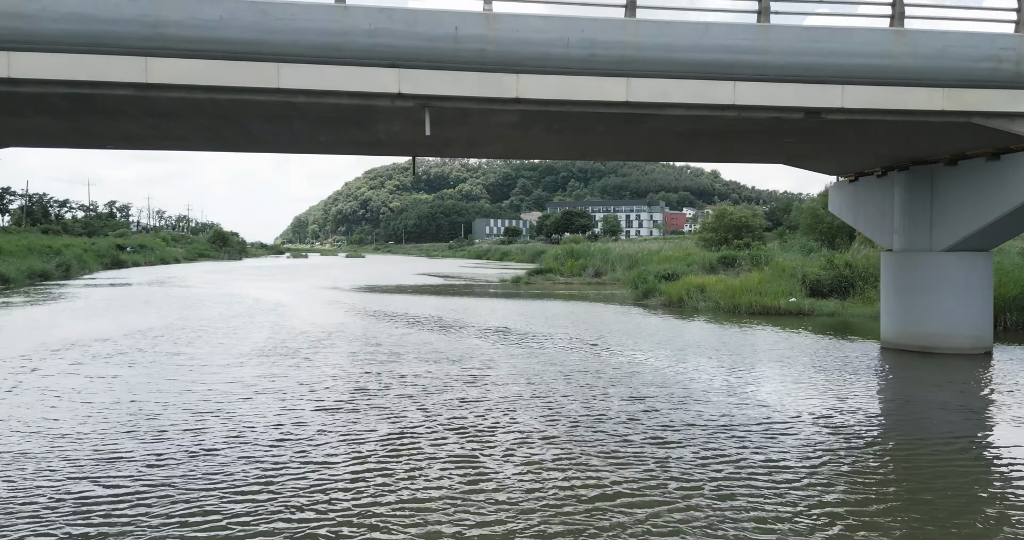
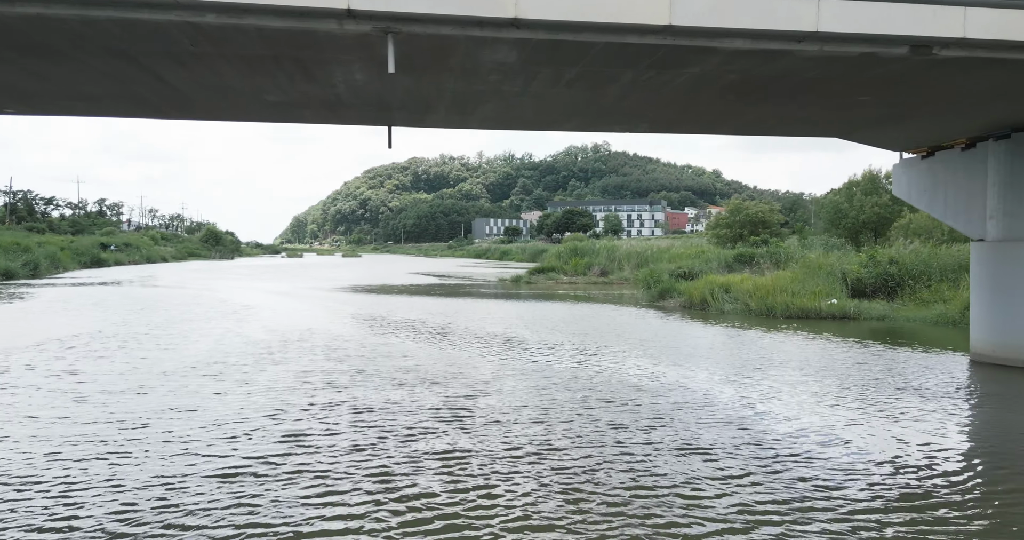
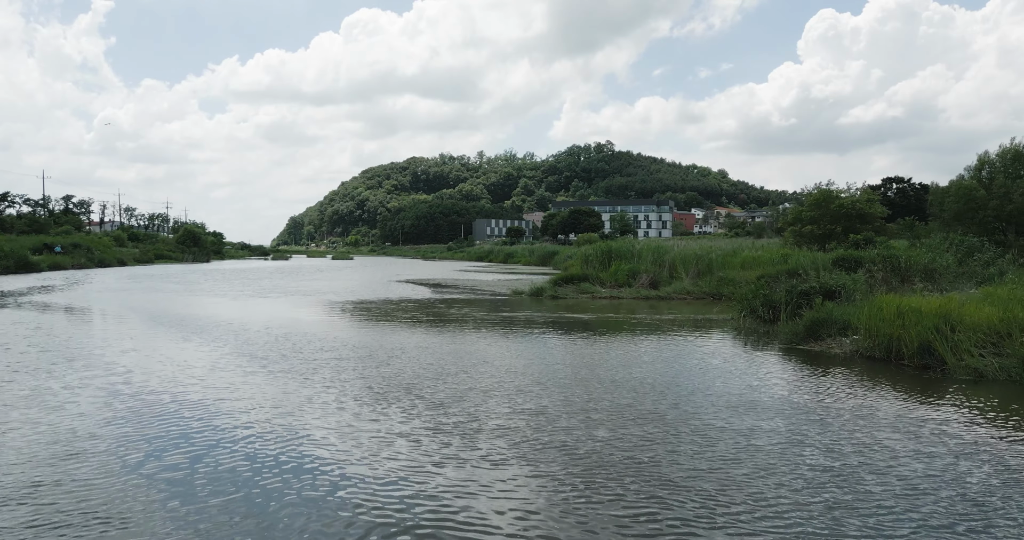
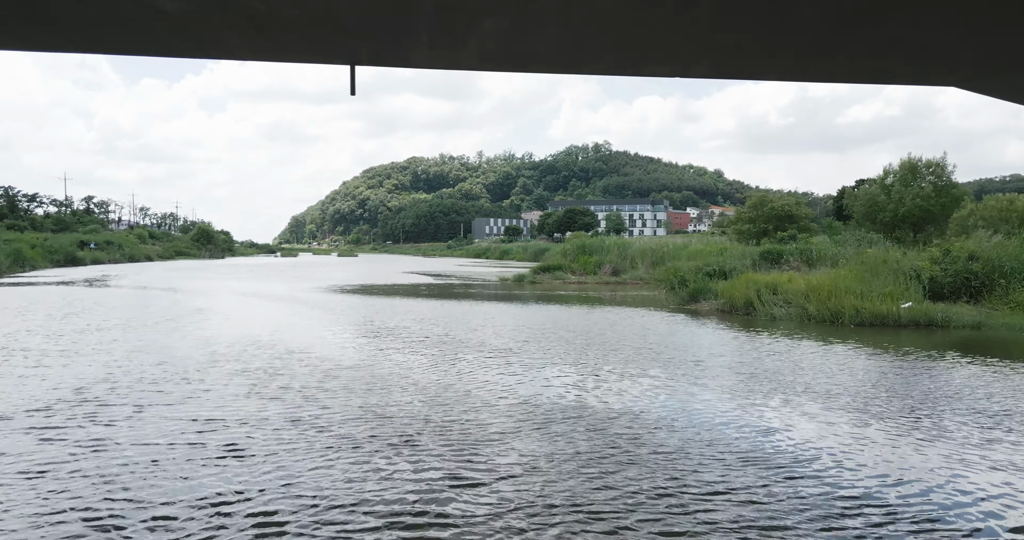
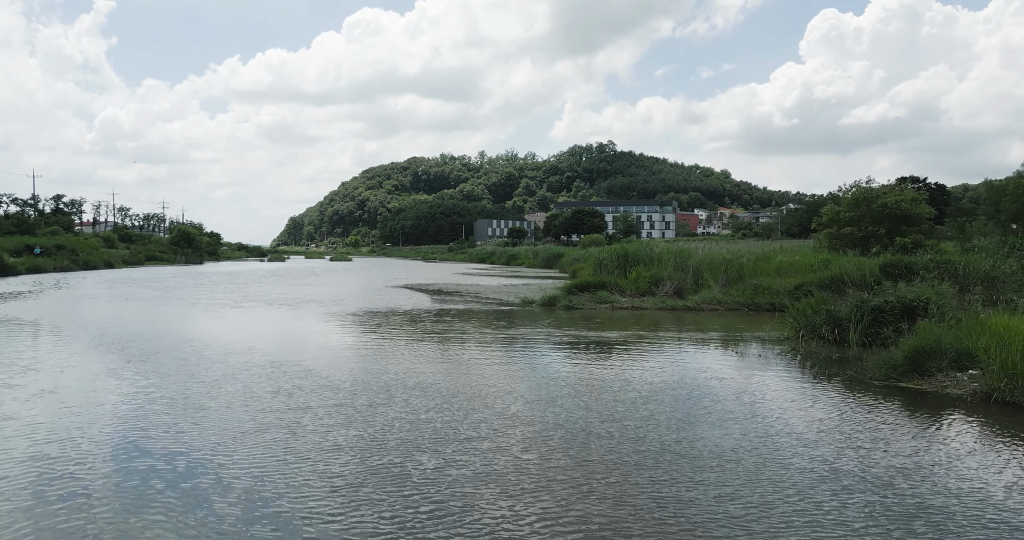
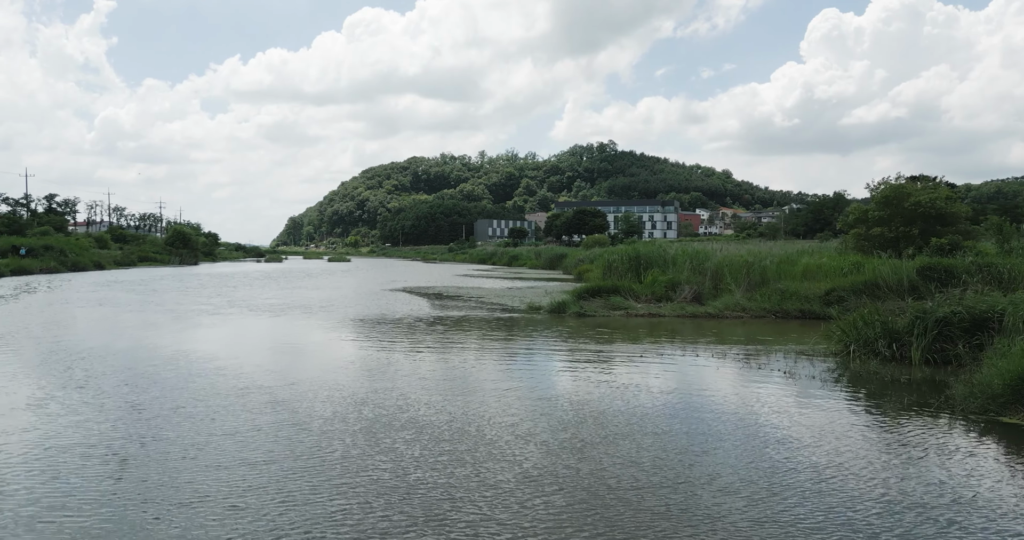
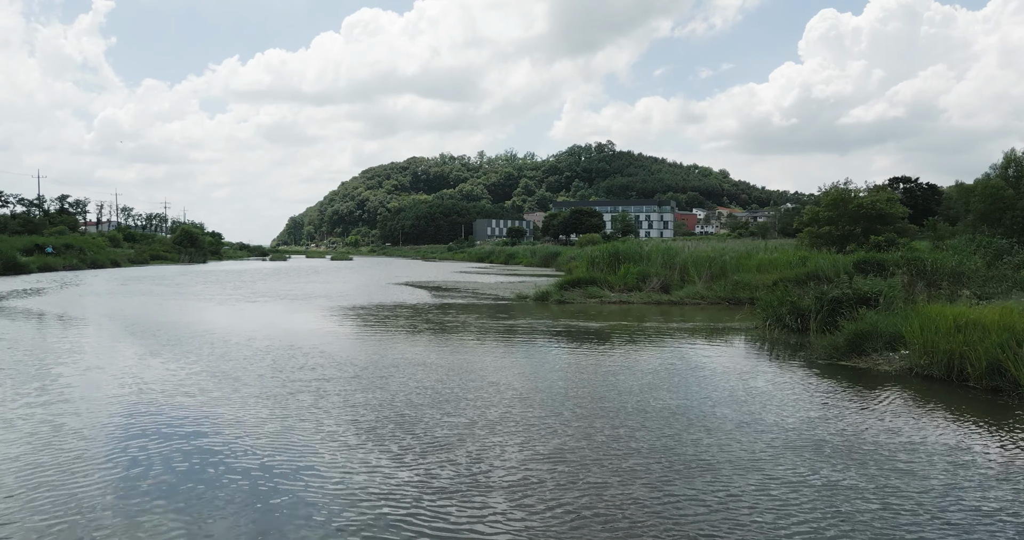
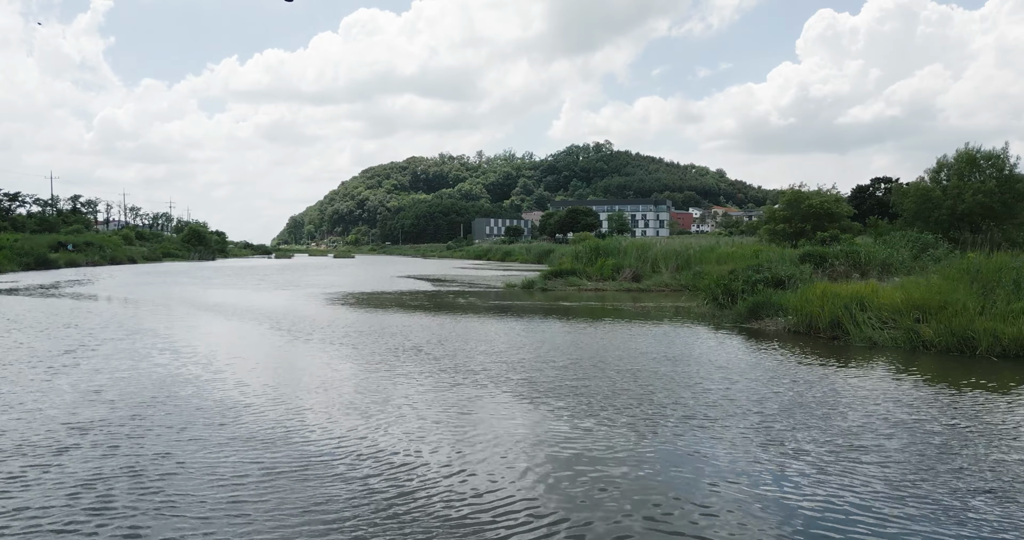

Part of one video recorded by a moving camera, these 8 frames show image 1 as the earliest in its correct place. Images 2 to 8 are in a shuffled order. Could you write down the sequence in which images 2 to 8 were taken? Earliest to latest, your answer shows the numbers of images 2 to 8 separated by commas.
2, 4, 8, 3, 7, 5, 6
